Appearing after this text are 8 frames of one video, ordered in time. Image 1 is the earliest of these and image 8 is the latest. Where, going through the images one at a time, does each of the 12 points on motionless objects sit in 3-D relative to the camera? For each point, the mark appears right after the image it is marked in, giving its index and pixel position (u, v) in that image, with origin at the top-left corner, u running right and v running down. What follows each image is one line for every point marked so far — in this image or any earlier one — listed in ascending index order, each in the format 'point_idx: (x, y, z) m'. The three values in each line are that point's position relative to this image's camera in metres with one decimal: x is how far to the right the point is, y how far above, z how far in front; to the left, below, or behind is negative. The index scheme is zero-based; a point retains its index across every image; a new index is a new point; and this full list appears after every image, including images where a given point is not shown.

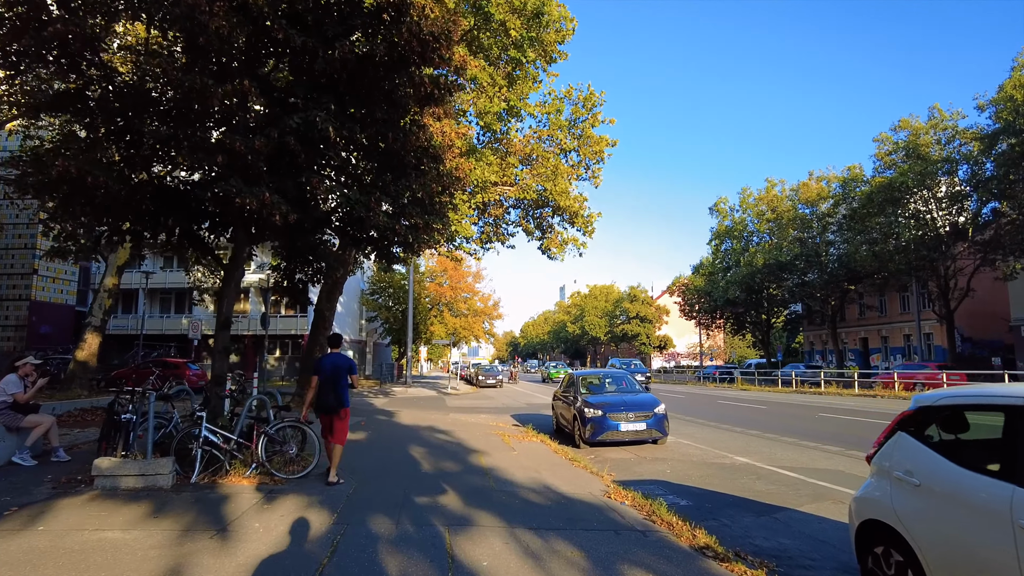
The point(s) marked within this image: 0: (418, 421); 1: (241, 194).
0: (-2.2, -3.2, +14.6) m
1: (-2.8, +1.0, +6.2) m
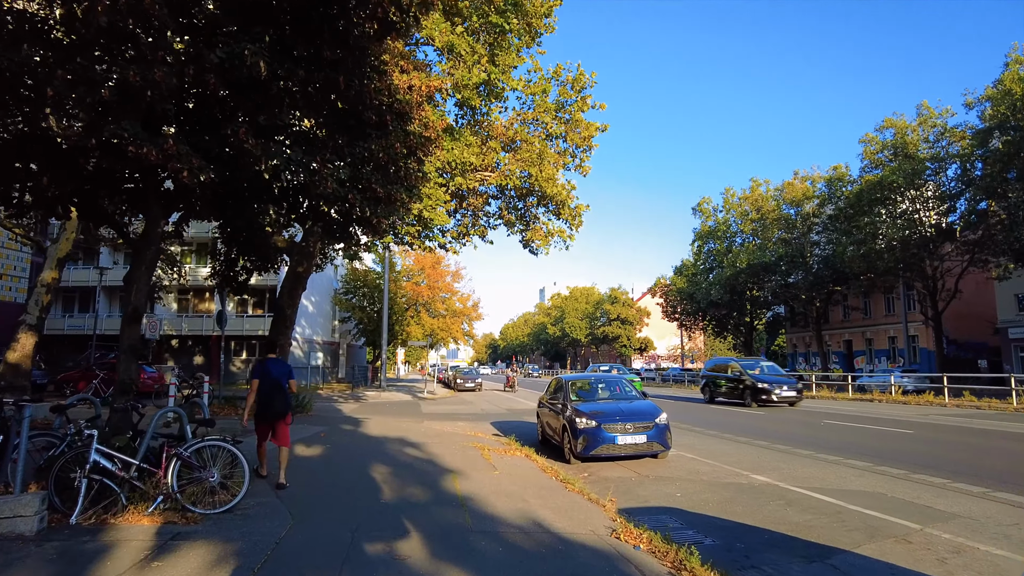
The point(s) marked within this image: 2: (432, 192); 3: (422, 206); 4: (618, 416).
0: (-2.7, -3.0, +13.1) m
1: (-2.9, +1.1, +4.7) m
2: (-1.6, +2.1, +12.9) m
3: (-2.0, +1.8, +12.7) m
4: (+1.6, -2.0, +9.6) m
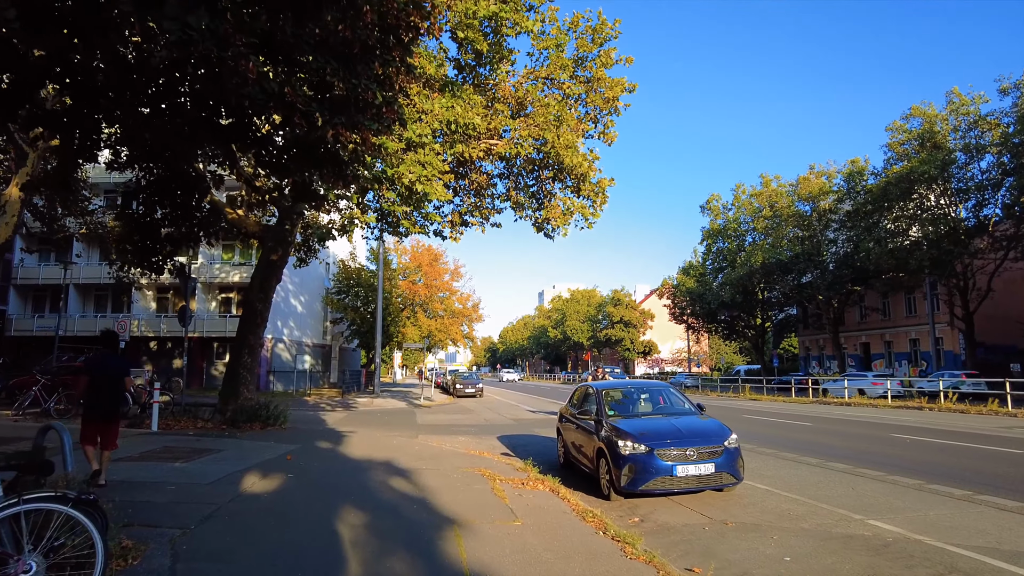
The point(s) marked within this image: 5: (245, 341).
0: (-2.4, -2.8, +10.7) m
1: (-2.6, +1.4, +2.4) m
2: (-1.4, +2.4, +10.6) m
3: (-1.7, +2.0, +10.4) m
4: (+1.9, -1.8, +7.2) m
5: (-6.0, -1.2, +13.8) m
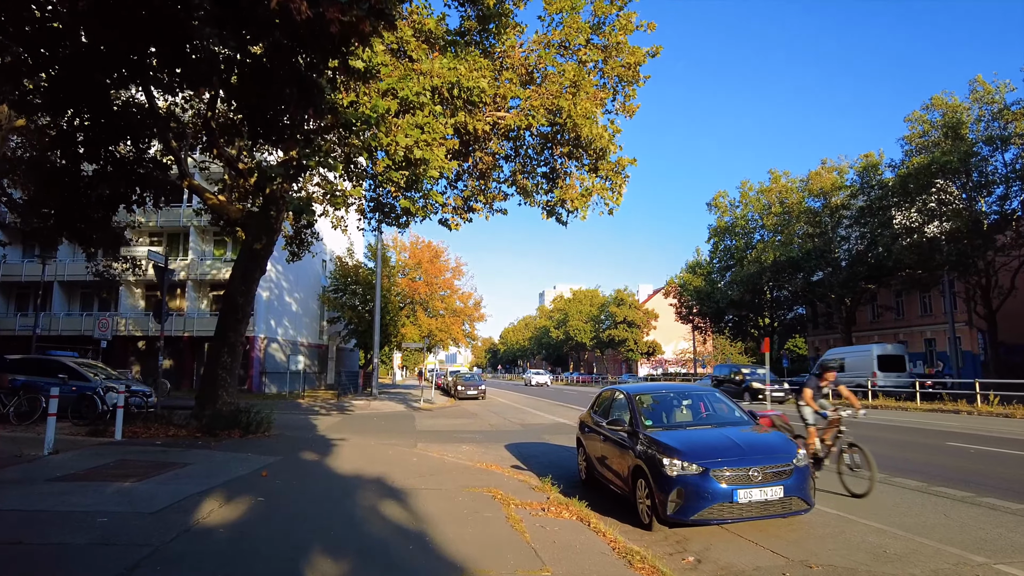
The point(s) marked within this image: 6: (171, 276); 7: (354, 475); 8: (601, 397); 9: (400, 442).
0: (-2.2, -2.6, +9.3) m
1: (-2.5, +1.6, +1.0) m
2: (-1.2, +2.5, +9.2) m
3: (-1.5, +2.2, +9.0) m
4: (+2.1, -1.6, +5.9) m
5: (-5.8, -1.1, +12.4) m
6: (-7.9, +0.3, +14.1) m
7: (-2.1, -2.5, +8.1) m
8: (+1.3, -1.5, +8.5) m
9: (-2.3, -3.2, +12.8) m
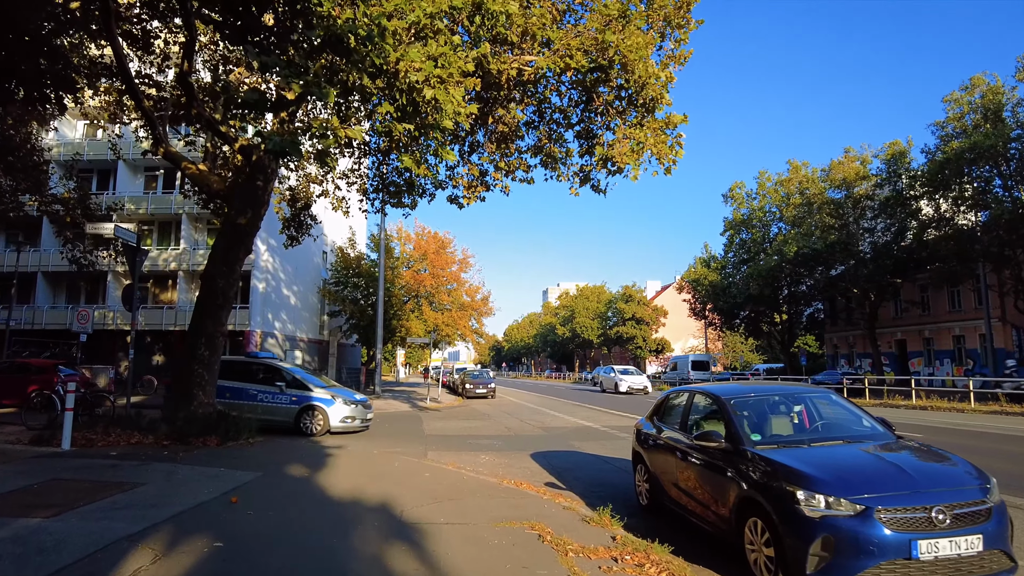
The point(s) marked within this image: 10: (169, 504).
0: (-1.8, -2.3, +7.5) m
1: (-2.0, +1.9, -0.8) m
2: (-0.8, +2.8, +7.4) m
3: (-1.1, +2.5, +7.2) m
4: (+2.5, -1.3, +4.0) m
5: (-5.3, -0.7, +10.6) m
6: (-7.4, +0.6, +12.3) m
7: (-1.6, -2.2, +6.3) m
8: (+1.8, -1.2, +6.7) m
9: (-1.8, -2.9, +11.0) m
10: (-3.1, -2.0, +5.6) m
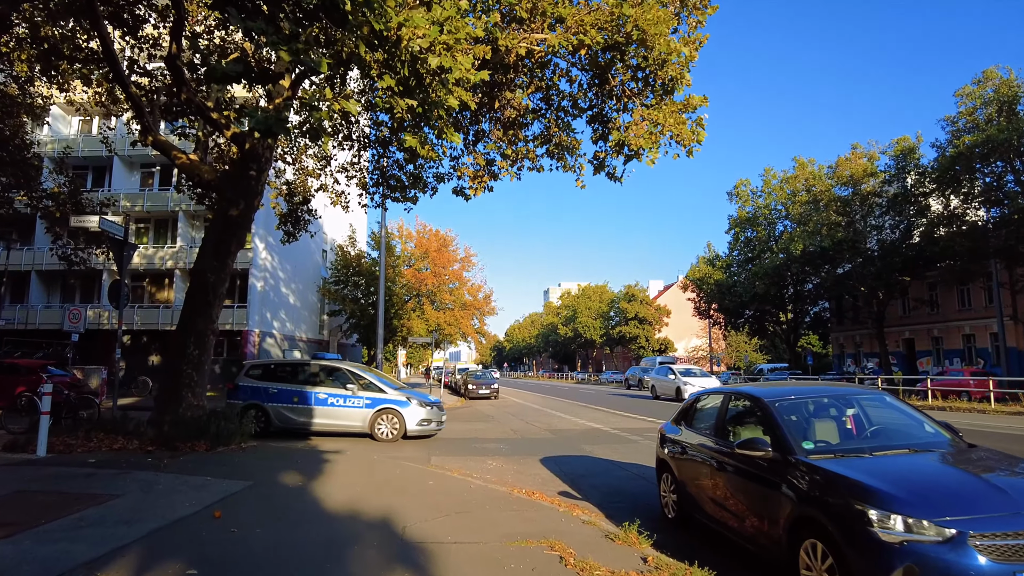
0: (-1.7, -2.2, +6.9) m
1: (-1.9, +1.9, -1.4) m
2: (-0.6, +2.9, +6.8) m
3: (-1.0, +2.6, +6.5) m
4: (+2.6, -1.2, +3.4) m
5: (-5.2, -0.7, +10.0) m
6: (-7.3, +0.7, +11.7) m
7: (-1.5, -2.1, +5.7) m
8: (+1.9, -1.1, +6.0) m
9: (-1.7, -2.8, +10.4) m
10: (-3.0, -1.9, +5.0) m
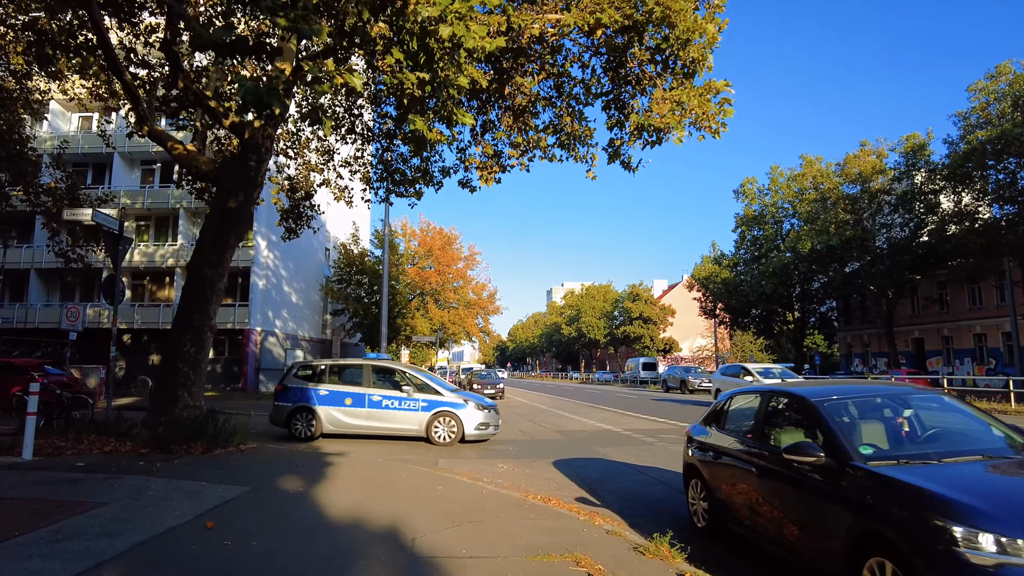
0: (-1.5, -2.2, +6.4) m
1: (-1.8, +2.0, -1.9) m
2: (-0.5, +3.0, +6.3) m
3: (-0.8, +2.7, +6.1) m
4: (+2.8, -1.1, +2.9) m
5: (-5.0, -0.6, +9.5) m
6: (-7.1, +0.7, +11.3) m
7: (-1.3, -2.0, +5.3) m
8: (+2.1, -1.0, +5.6) m
9: (-1.5, -2.7, +9.9) m
10: (-2.9, -1.8, +4.6) m
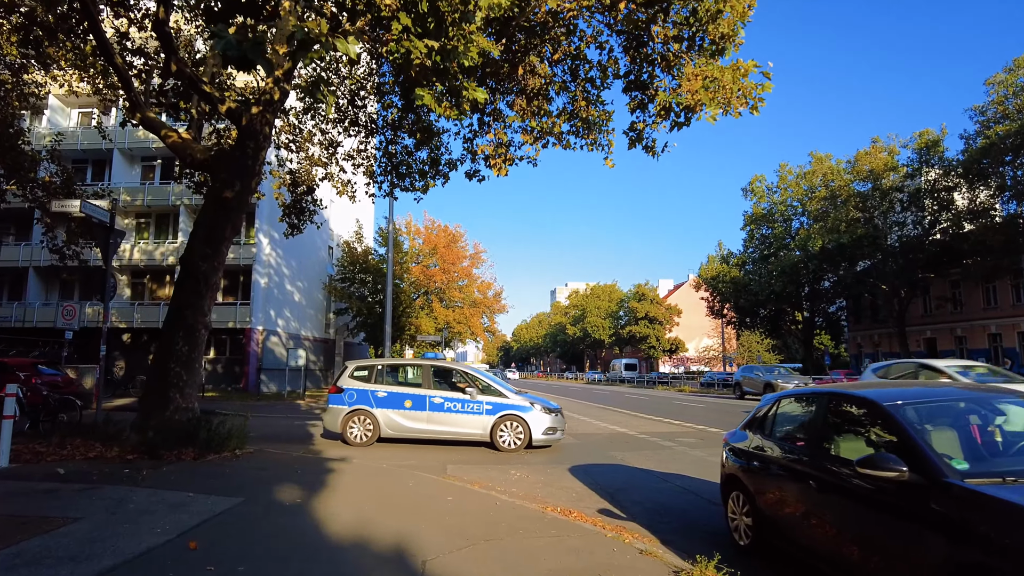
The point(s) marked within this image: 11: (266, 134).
0: (-1.3, -2.1, +5.9) m
1: (-1.7, +2.1, -2.5) m
2: (-0.3, +3.1, +5.7) m
3: (-0.6, +2.7, +5.5) m
4: (+2.9, -1.1, +2.3) m
5: (-4.8, -0.5, +9.0) m
6: (-6.9, +0.8, +10.7) m
7: (-1.2, -1.9, +4.7) m
8: (+2.3, -1.0, +5.0) m
9: (-1.3, -2.7, +9.4) m
10: (-2.7, -1.7, +4.0) m
11: (-3.8, +2.4, +9.6) m
